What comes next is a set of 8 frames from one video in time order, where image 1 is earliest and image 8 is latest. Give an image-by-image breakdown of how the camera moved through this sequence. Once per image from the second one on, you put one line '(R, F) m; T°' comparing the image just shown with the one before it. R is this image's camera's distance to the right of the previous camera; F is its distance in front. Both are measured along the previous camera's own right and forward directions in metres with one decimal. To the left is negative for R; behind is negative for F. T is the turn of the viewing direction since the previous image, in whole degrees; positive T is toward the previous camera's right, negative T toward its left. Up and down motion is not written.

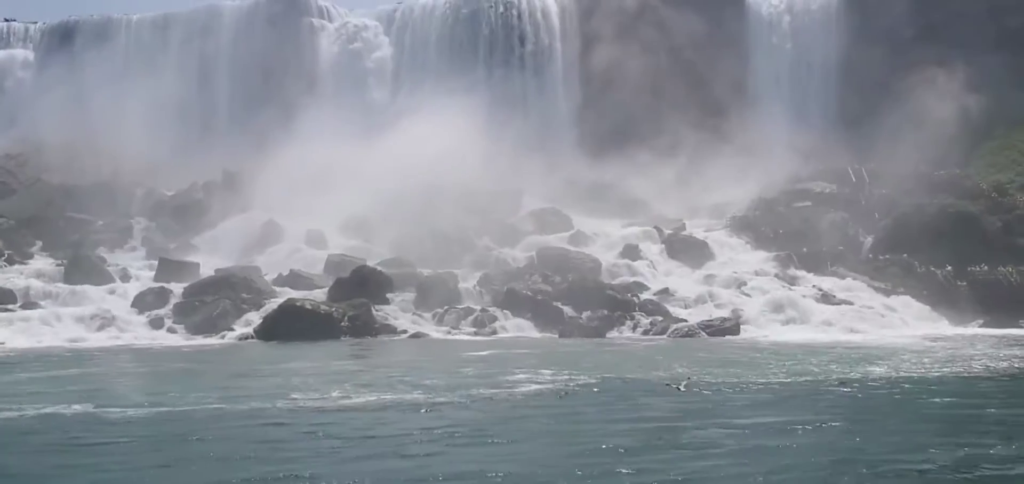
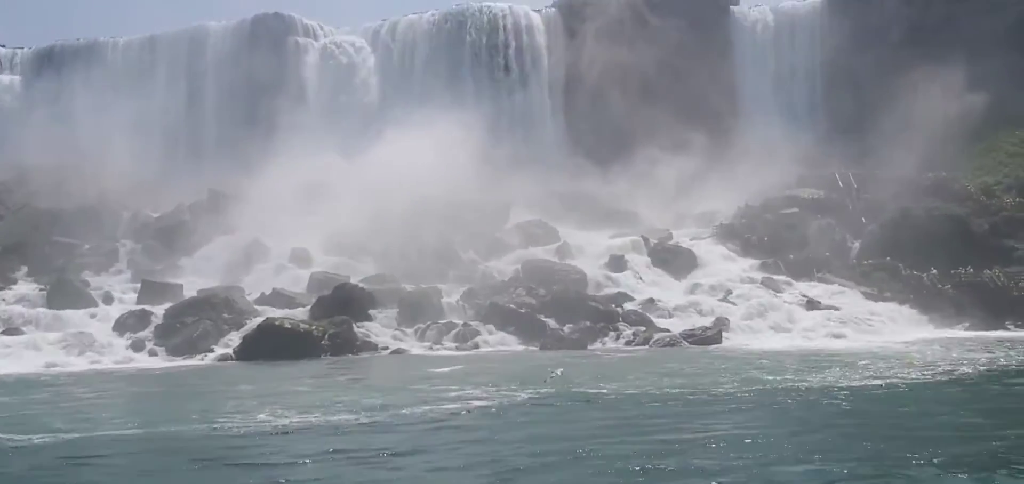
(+0.5, +0.1) m; 0°
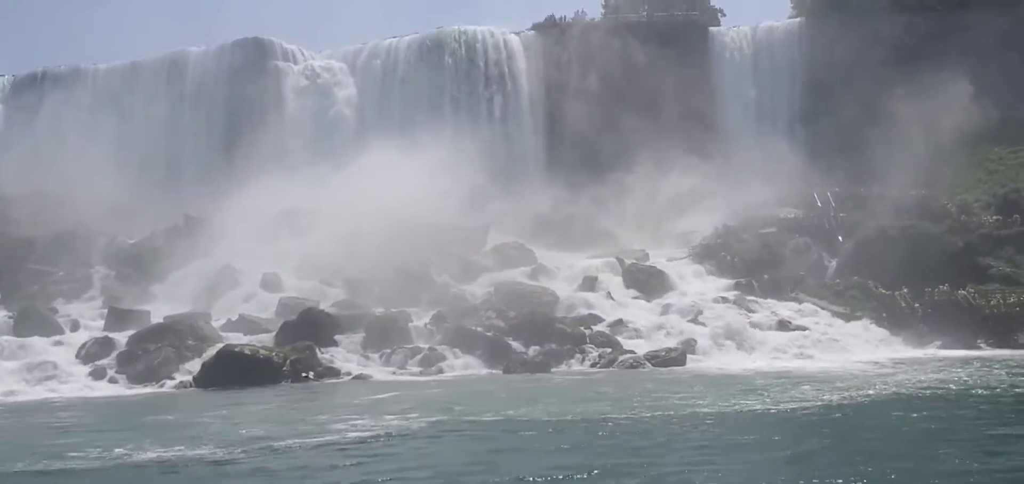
(+0.9, +0.2) m; 0°
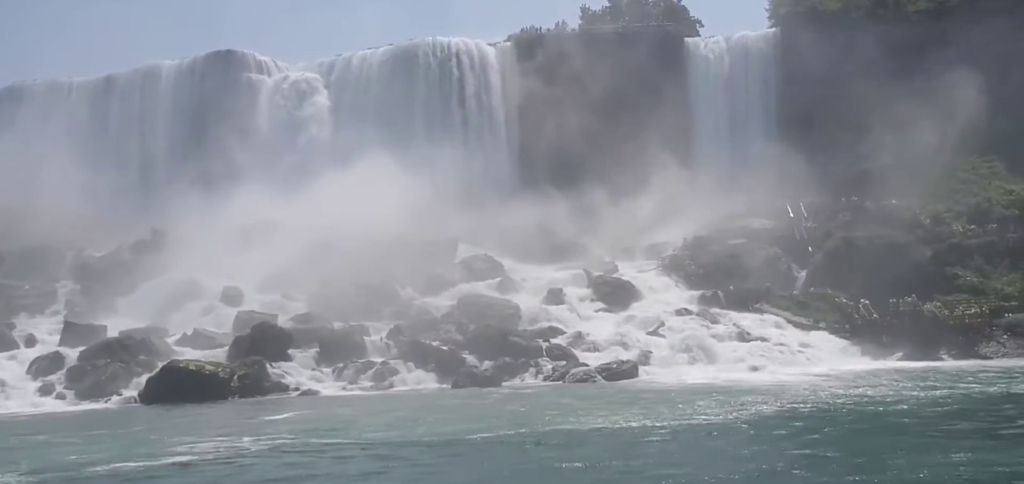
(+1.1, +0.2) m; 0°
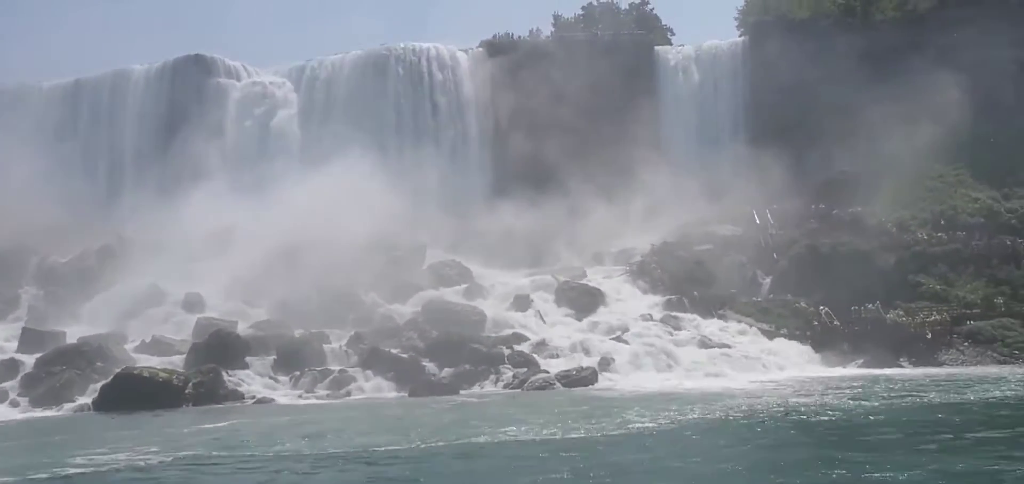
(+0.5, +0.1) m; +1°
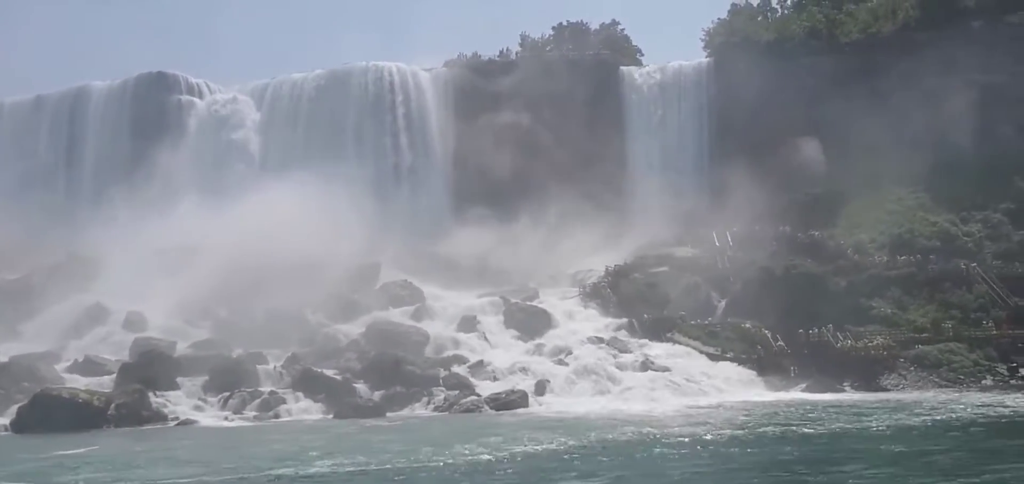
(+1.4, +0.3) m; 0°
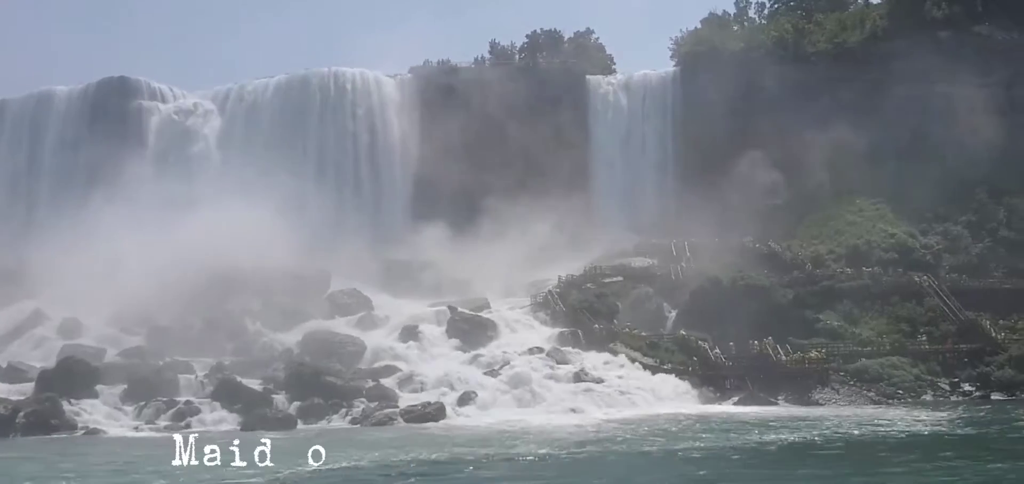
(+2.0, +0.4) m; 0°
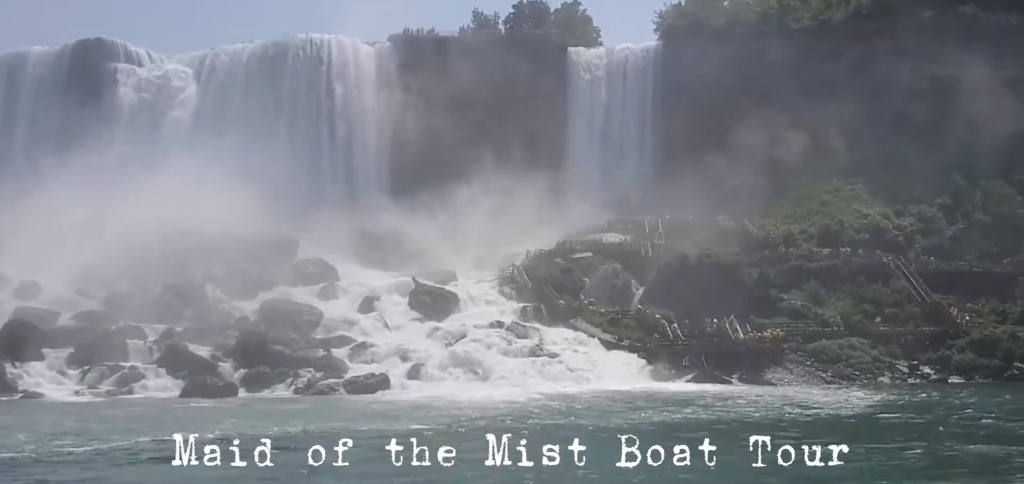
(+1.2, +0.3) m; 0°
